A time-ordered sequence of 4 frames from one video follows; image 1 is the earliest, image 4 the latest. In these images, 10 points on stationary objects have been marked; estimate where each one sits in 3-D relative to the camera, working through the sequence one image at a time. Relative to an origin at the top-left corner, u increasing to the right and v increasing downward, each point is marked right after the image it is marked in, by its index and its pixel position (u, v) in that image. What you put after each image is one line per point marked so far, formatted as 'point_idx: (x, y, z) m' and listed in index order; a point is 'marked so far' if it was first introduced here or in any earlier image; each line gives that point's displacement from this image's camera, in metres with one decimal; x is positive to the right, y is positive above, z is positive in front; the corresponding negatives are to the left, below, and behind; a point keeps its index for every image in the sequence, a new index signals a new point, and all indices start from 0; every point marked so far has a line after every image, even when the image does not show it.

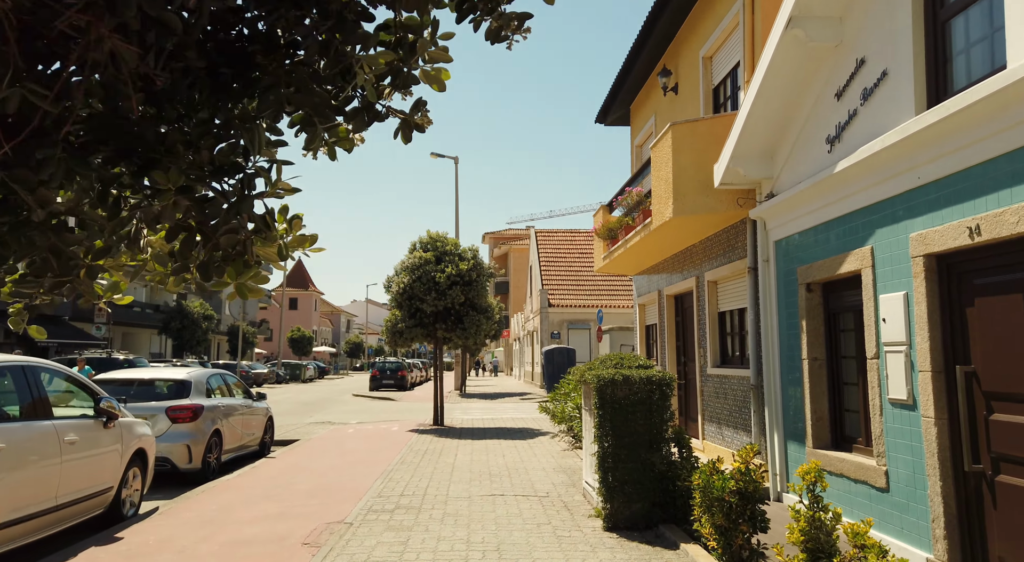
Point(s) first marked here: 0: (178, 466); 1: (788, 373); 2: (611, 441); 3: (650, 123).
0: (-4.6, -2.5, +9.5) m
1: (+3.0, -1.0, +7.4) m
2: (+0.9, -1.5, +6.5) m
3: (+2.6, +3.0, +13.2) m
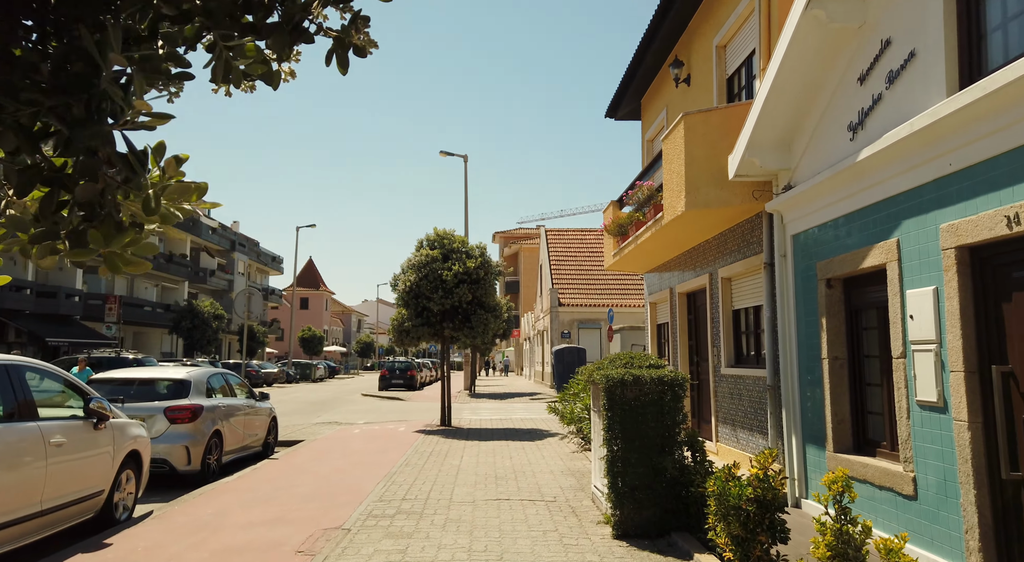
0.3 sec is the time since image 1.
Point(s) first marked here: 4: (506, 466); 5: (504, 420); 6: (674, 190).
0: (-4.5, -2.5, +9.3) m
1: (+3.0, -0.9, +7.1) m
2: (+1.0, -1.5, +6.2) m
3: (+2.8, +3.1, +12.9) m
4: (-0.1, -2.7, +10.1) m
5: (-0.2, -3.7, +18.6) m
6: (+2.1, +1.2, +8.8) m
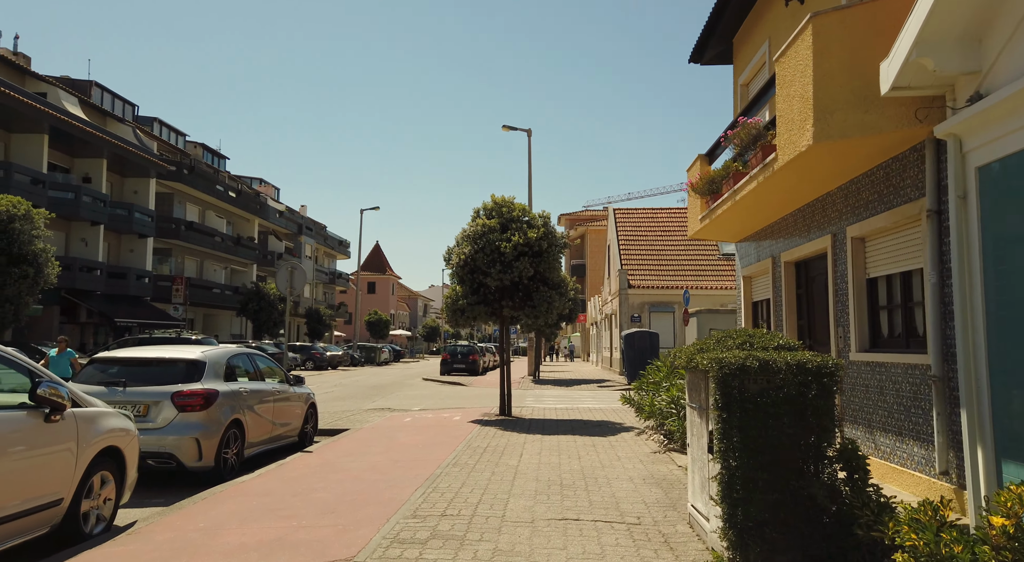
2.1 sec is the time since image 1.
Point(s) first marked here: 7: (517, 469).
0: (-3.7, -2.1, +7.9) m
1: (+3.6, -0.6, +5.0) m
2: (+1.4, -1.1, +4.3) m
3: (+3.9, +3.6, +10.7) m
4: (+0.7, -2.3, +8.3) m
5: (+1.4, -3.1, +16.7) m
6: (+2.8, +1.6, +6.8) m
7: (+0.1, -2.3, +8.4) m
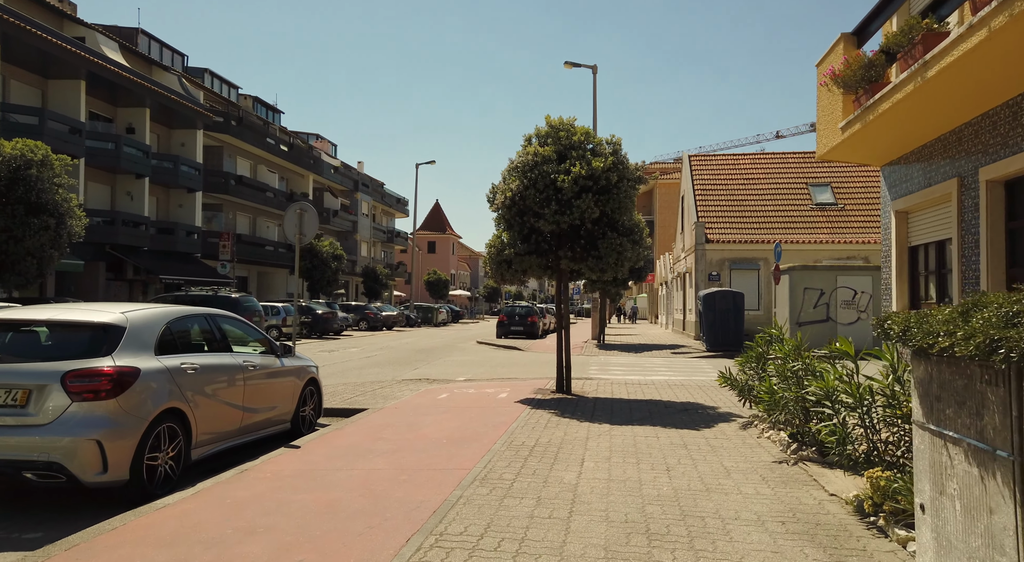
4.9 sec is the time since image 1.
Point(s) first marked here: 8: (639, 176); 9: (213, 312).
0: (-3.3, -1.5, +5.3) m
1: (+3.7, -0.2, +1.7) m
2: (+1.5, -0.8, +1.3) m
3: (+4.5, +4.3, +7.1) m
4: (+1.2, -1.7, +5.4) m
5: (+2.6, -2.1, +13.7) m
6: (+3.1, +2.1, +3.4) m
7: (+0.5, -1.7, +5.5) m
8: (+2.2, +1.8, +12.0) m
9: (-3.2, -0.3, +7.5) m
